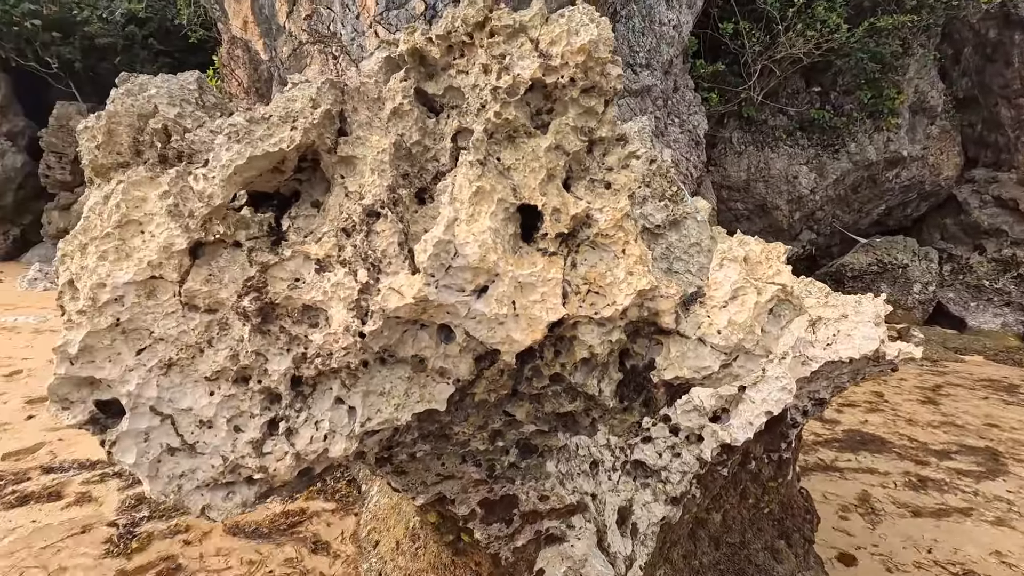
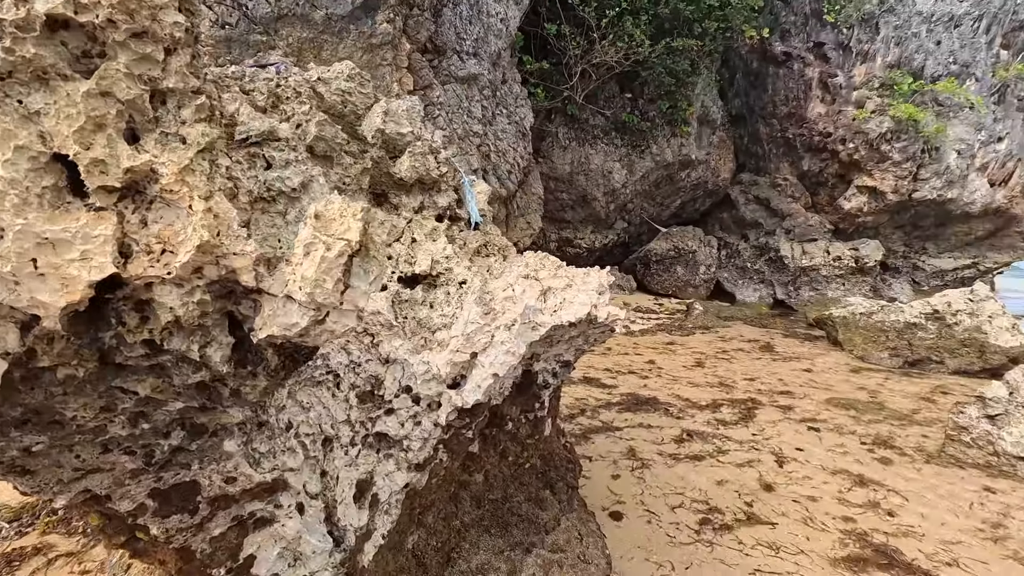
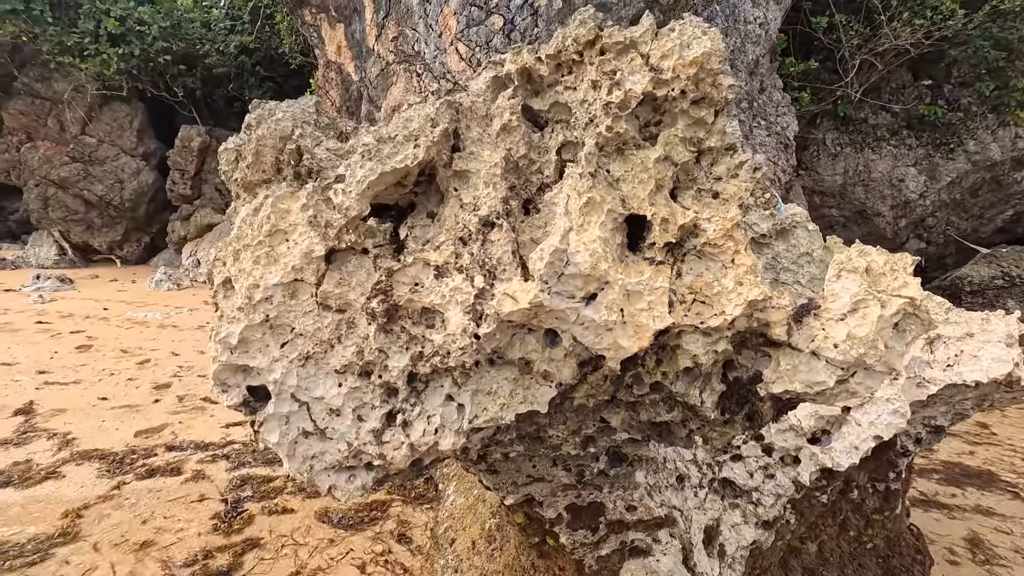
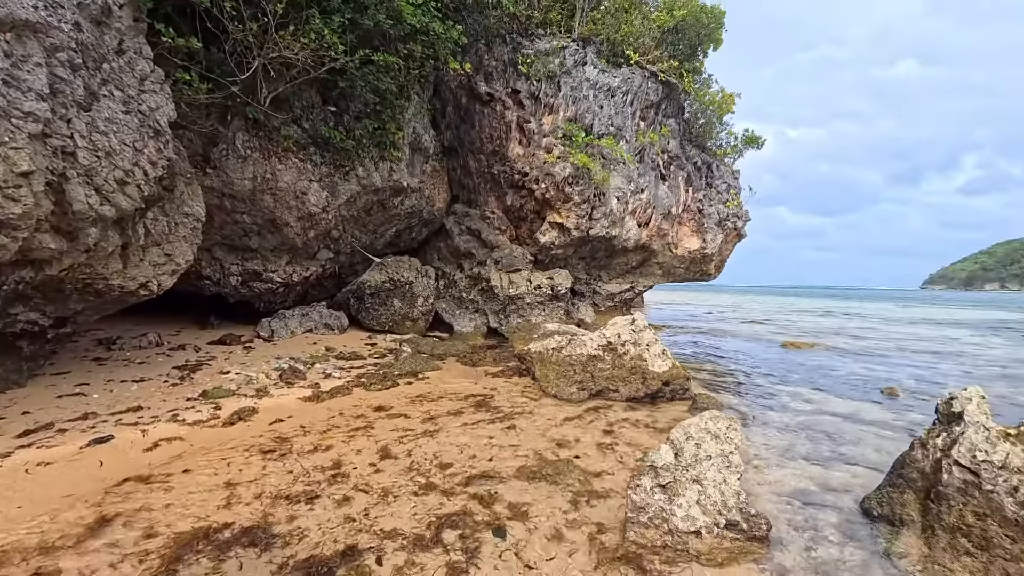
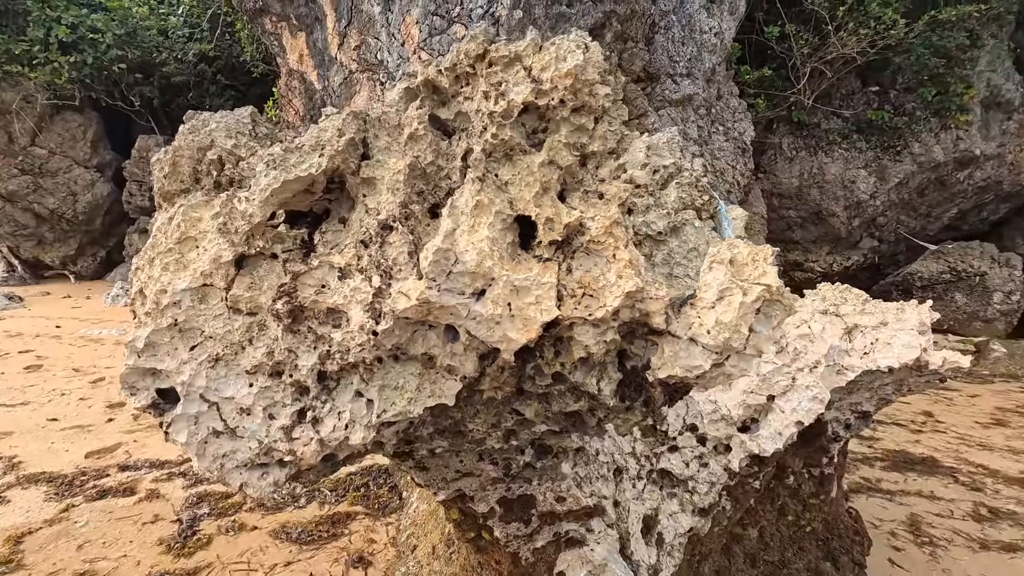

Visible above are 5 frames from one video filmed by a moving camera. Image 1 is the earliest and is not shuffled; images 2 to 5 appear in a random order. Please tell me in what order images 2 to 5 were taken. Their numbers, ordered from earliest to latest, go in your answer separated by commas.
3, 5, 2, 4
